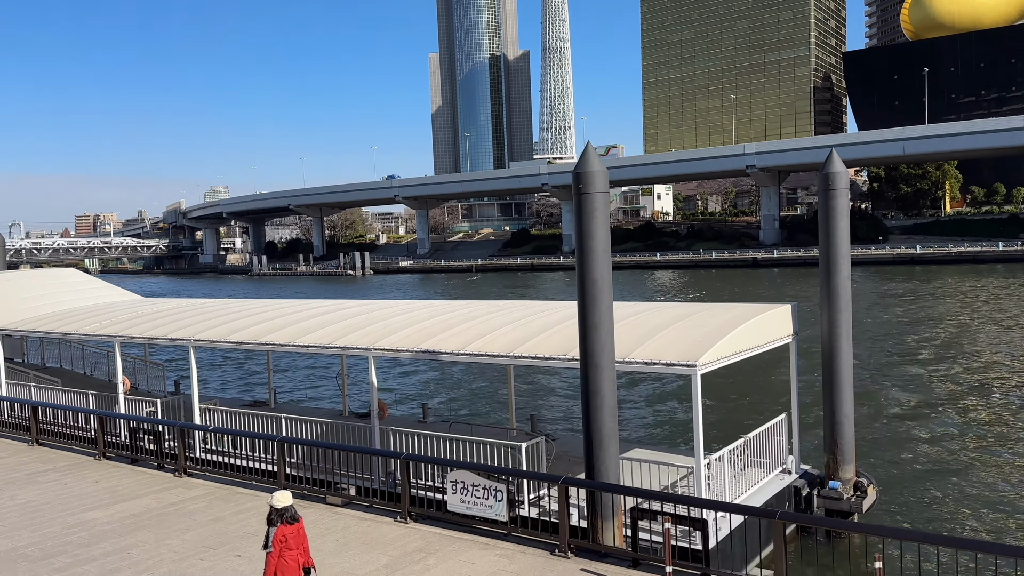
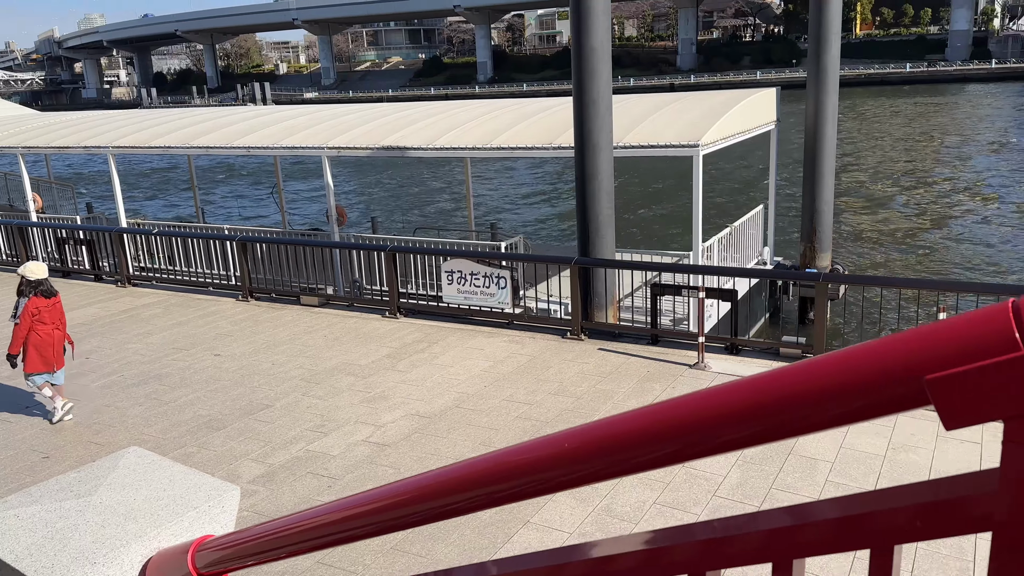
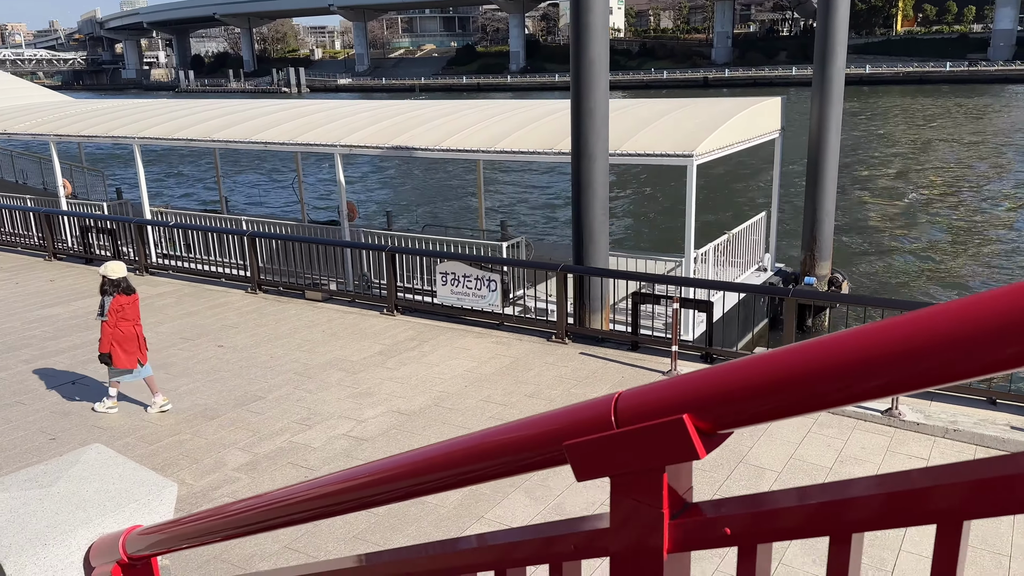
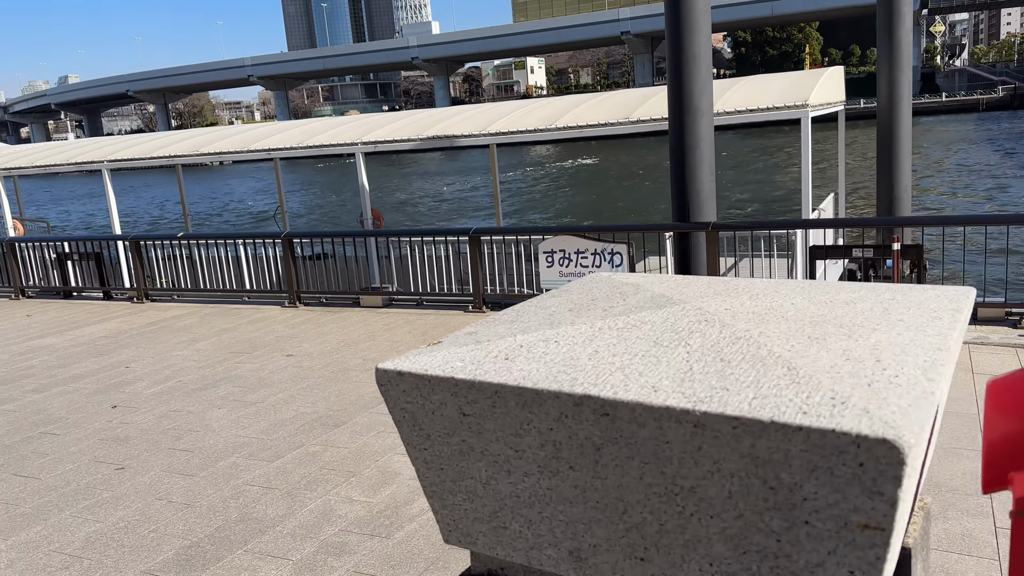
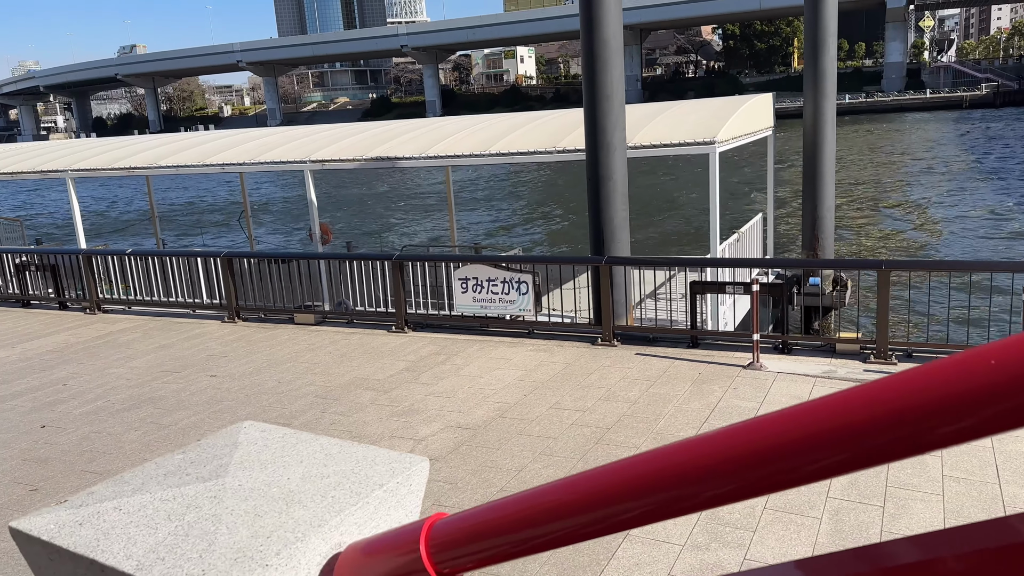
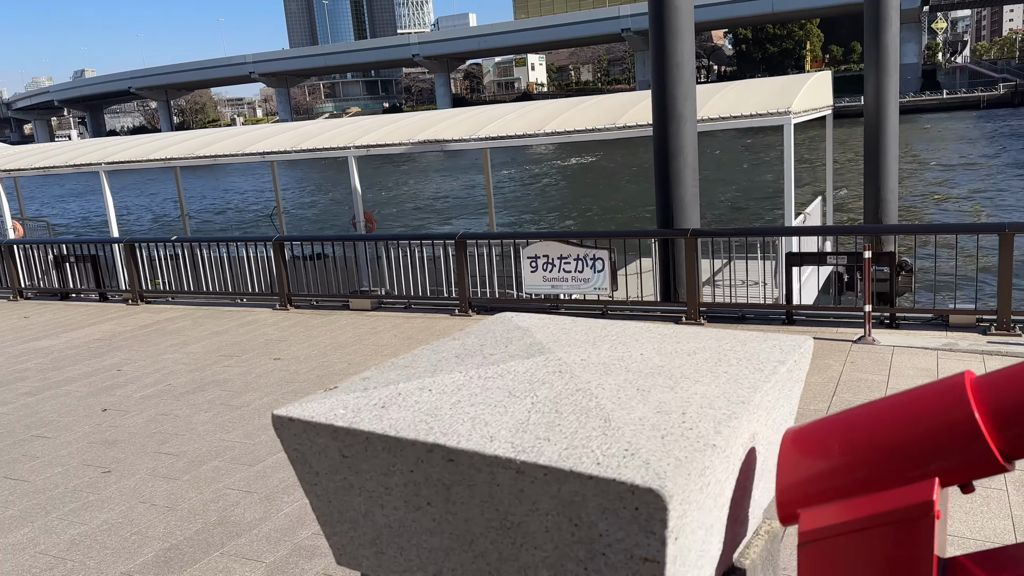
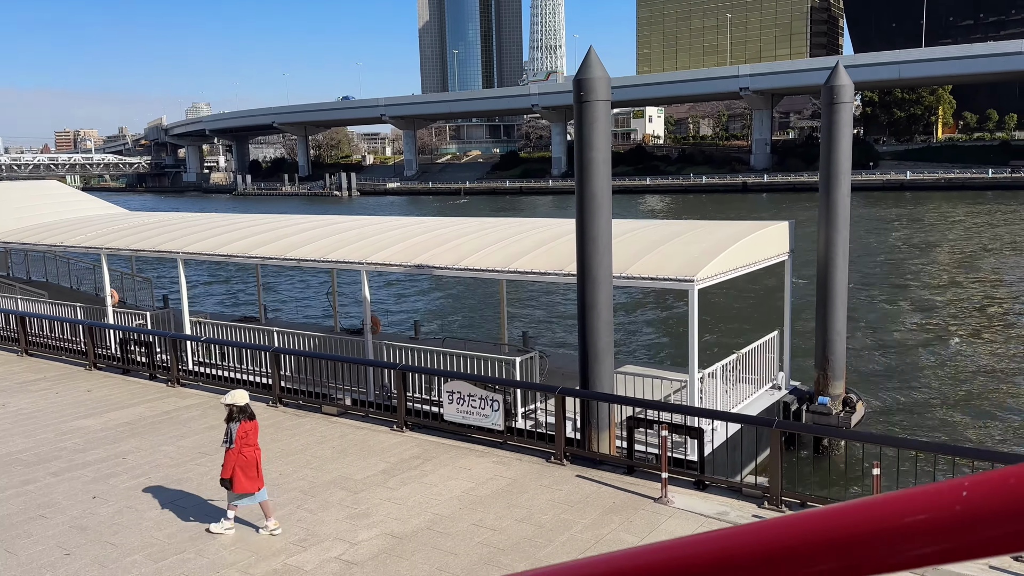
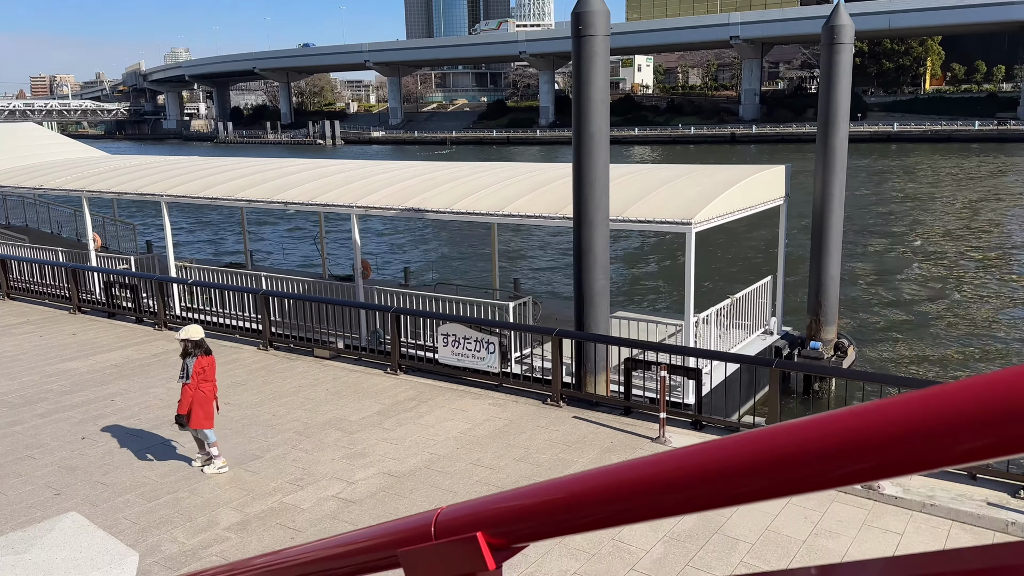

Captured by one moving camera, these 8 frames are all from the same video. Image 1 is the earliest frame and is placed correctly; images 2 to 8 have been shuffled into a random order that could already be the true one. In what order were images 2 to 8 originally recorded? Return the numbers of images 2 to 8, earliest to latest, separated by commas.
7, 8, 3, 2, 5, 6, 4
